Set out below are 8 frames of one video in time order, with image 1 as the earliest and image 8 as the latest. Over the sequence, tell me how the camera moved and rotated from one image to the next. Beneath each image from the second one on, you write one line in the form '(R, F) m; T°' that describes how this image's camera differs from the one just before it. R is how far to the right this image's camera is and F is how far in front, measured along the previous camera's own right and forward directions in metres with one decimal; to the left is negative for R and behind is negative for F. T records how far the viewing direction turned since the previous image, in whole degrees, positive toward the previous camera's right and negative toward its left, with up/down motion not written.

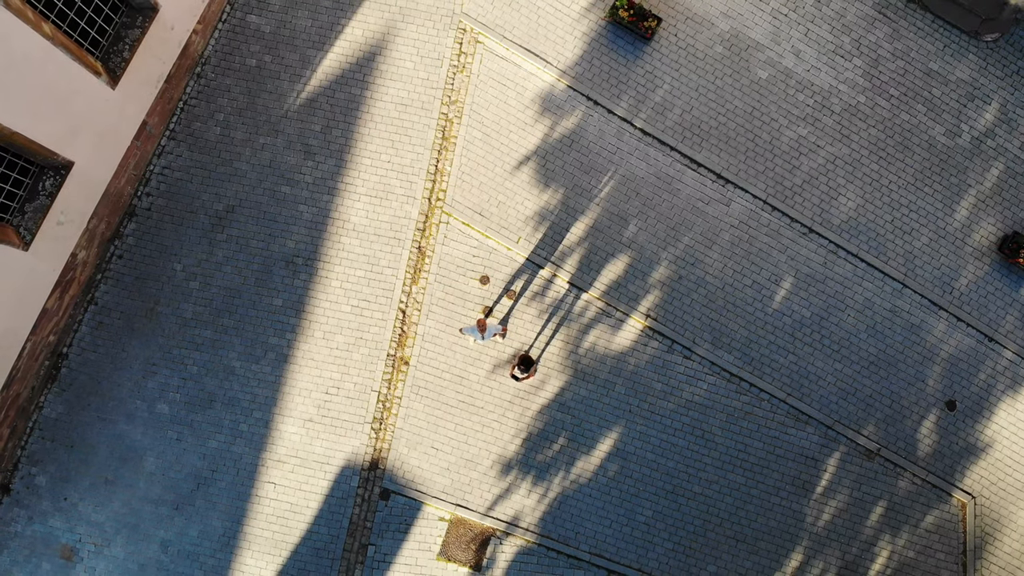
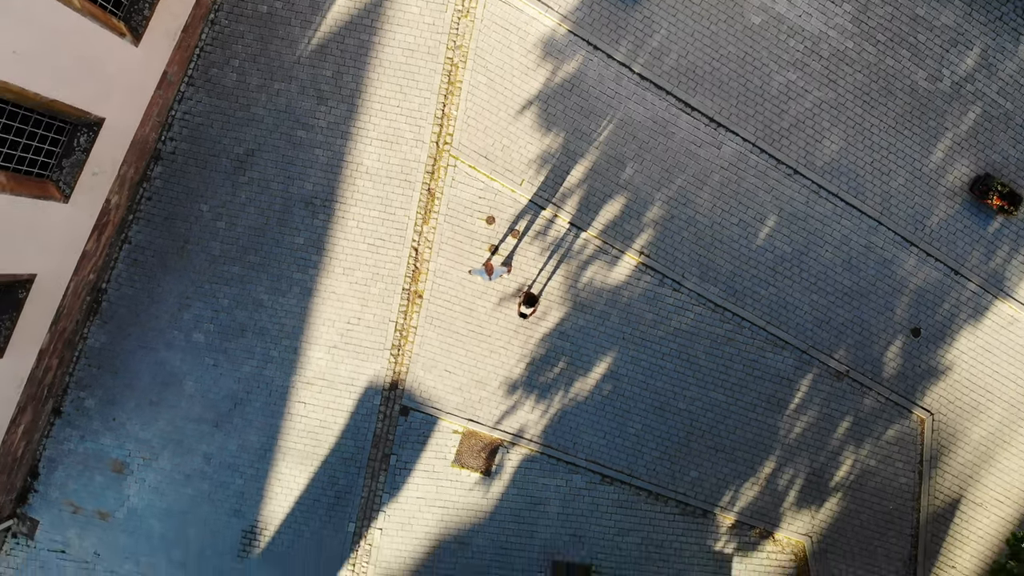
(-0.1, -1.0) m; 0°
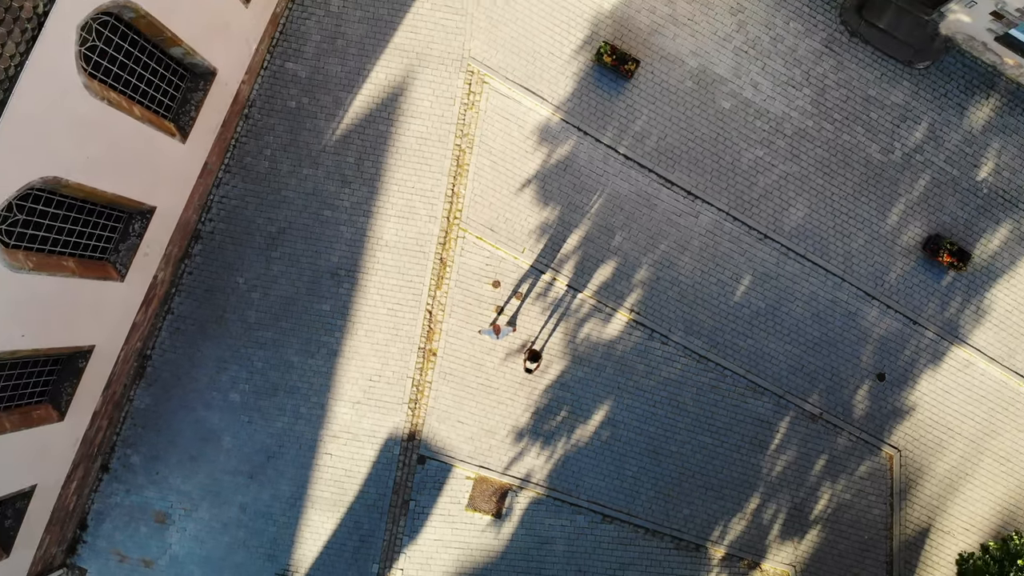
(-0.1, -1.5) m; 0°
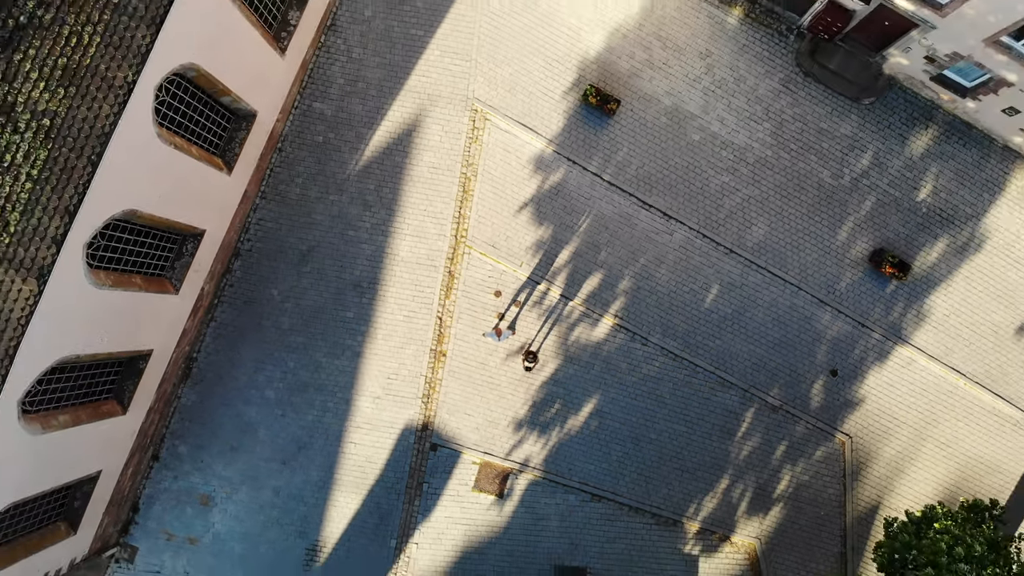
(0.0, -2.1) m; 0°
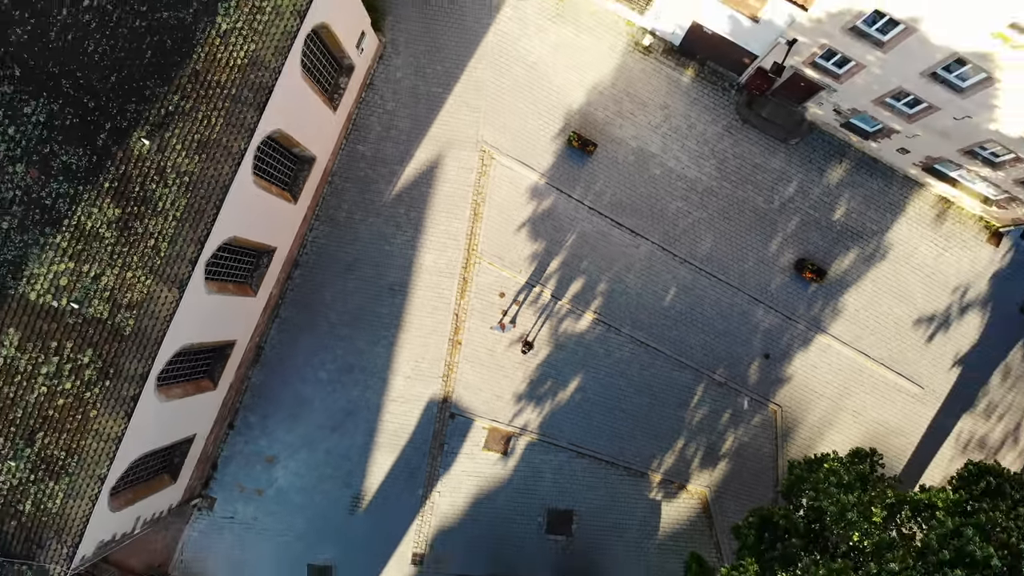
(0.0, -4.4) m; 0°
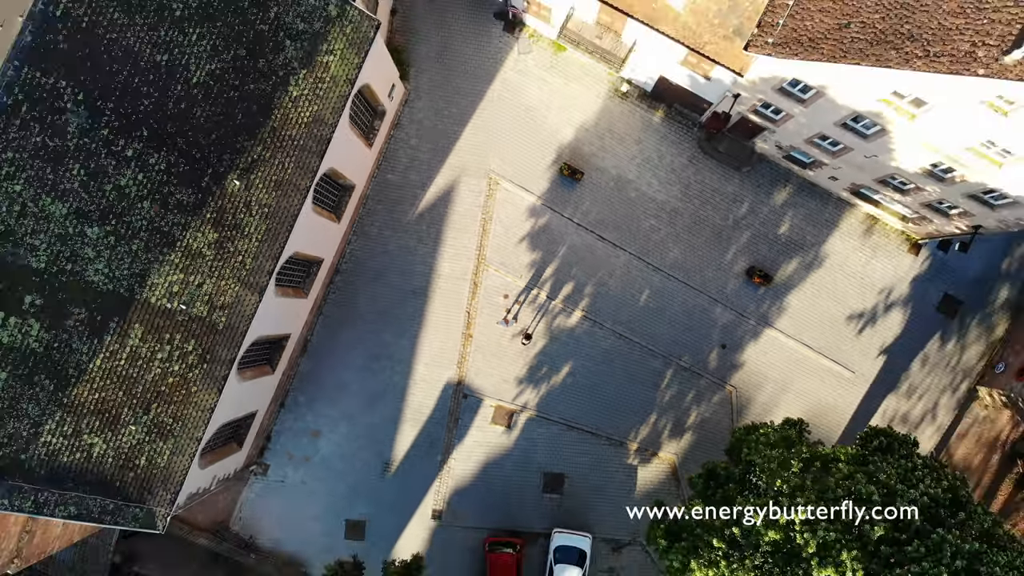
(-0.1, -4.6) m; 0°
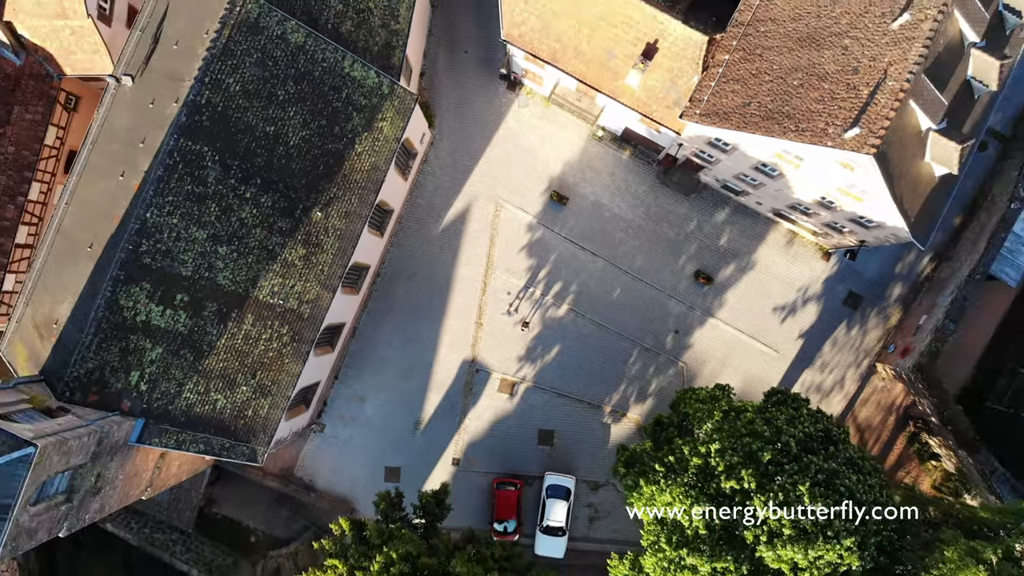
(-0.1, -7.7) m; 0°
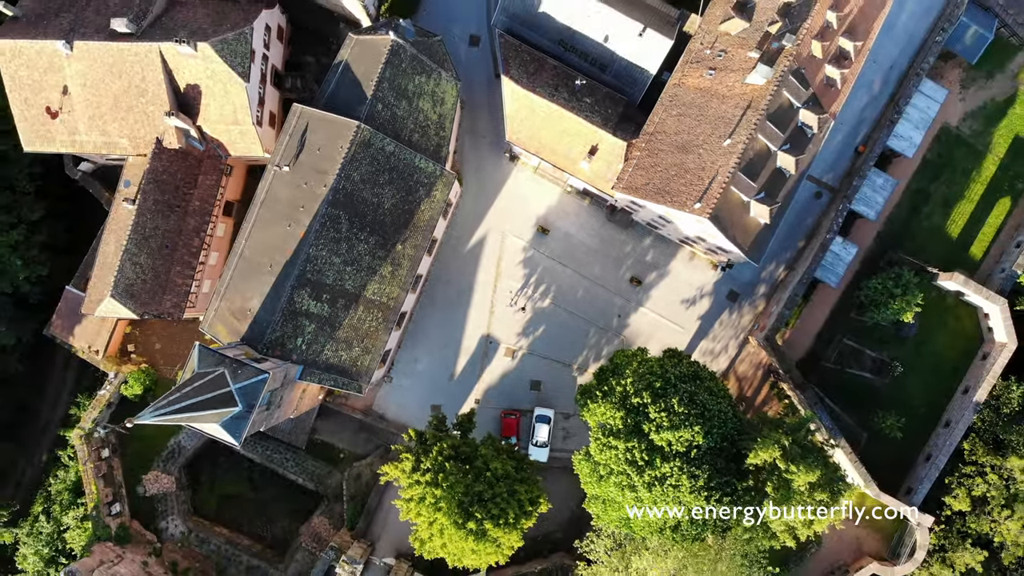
(0.0, -19.2) m; 0°
